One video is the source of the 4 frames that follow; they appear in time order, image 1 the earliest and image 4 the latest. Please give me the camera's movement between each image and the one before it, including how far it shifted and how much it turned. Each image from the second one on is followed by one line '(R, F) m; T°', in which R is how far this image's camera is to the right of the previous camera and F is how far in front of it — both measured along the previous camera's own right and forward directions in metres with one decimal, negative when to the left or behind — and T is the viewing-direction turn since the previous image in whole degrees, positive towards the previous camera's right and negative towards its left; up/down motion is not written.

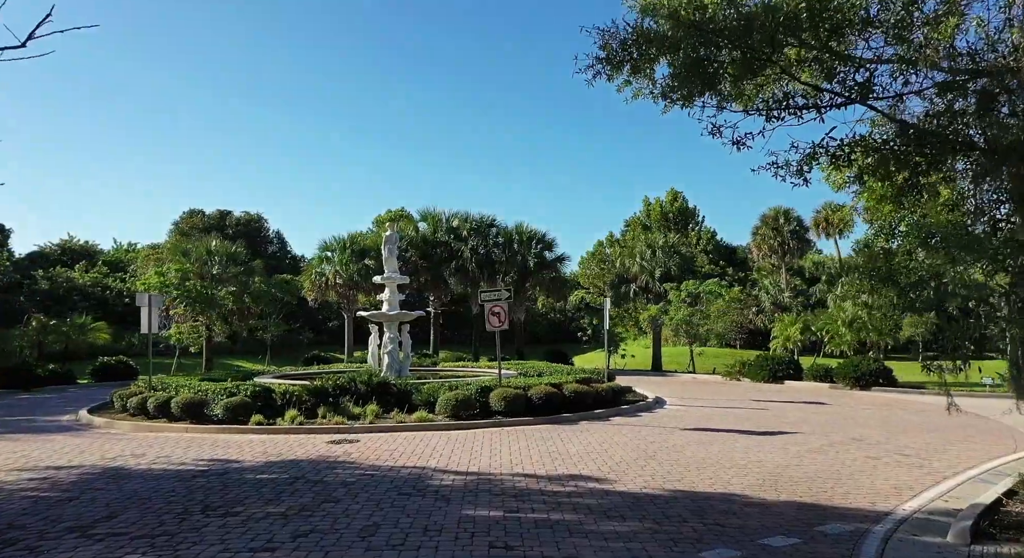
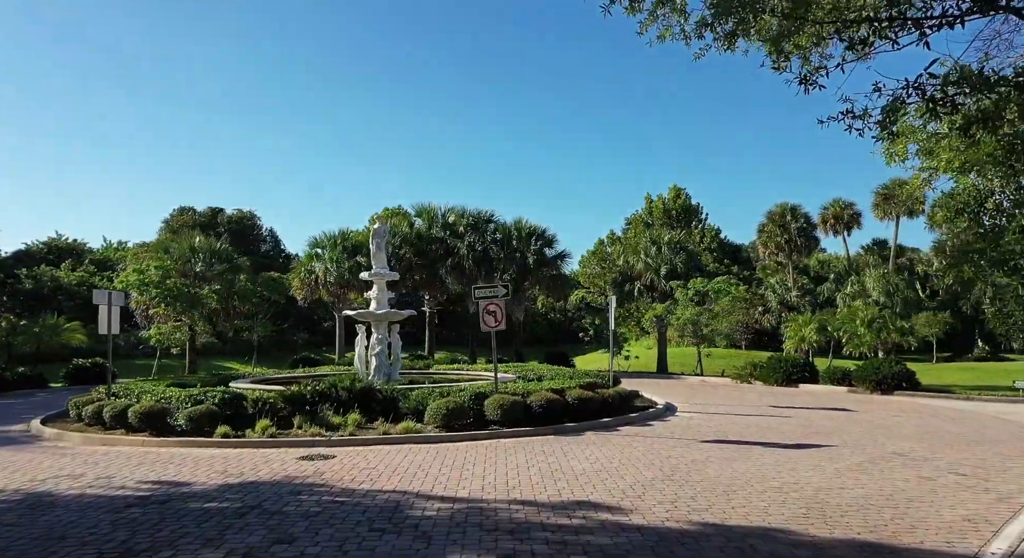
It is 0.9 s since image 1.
(0.0, +0.7) m; 0°
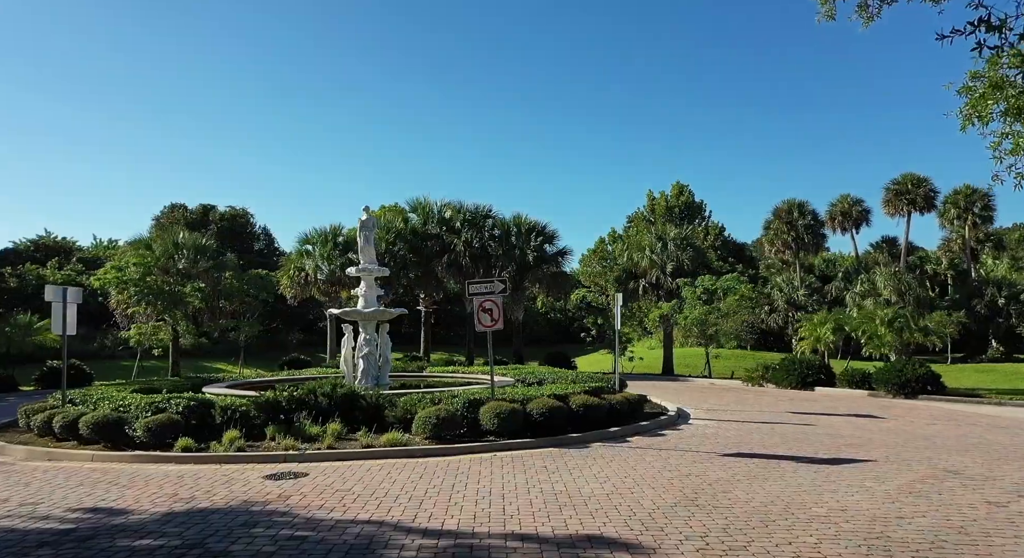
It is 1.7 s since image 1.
(0.0, +0.7) m; 0°
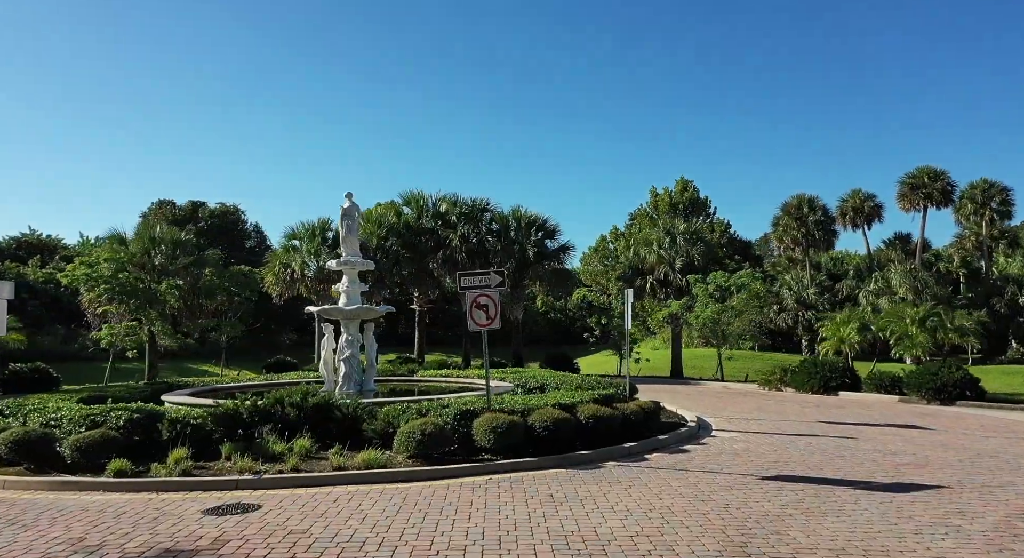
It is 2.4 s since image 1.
(0.0, +0.9) m; 0°
